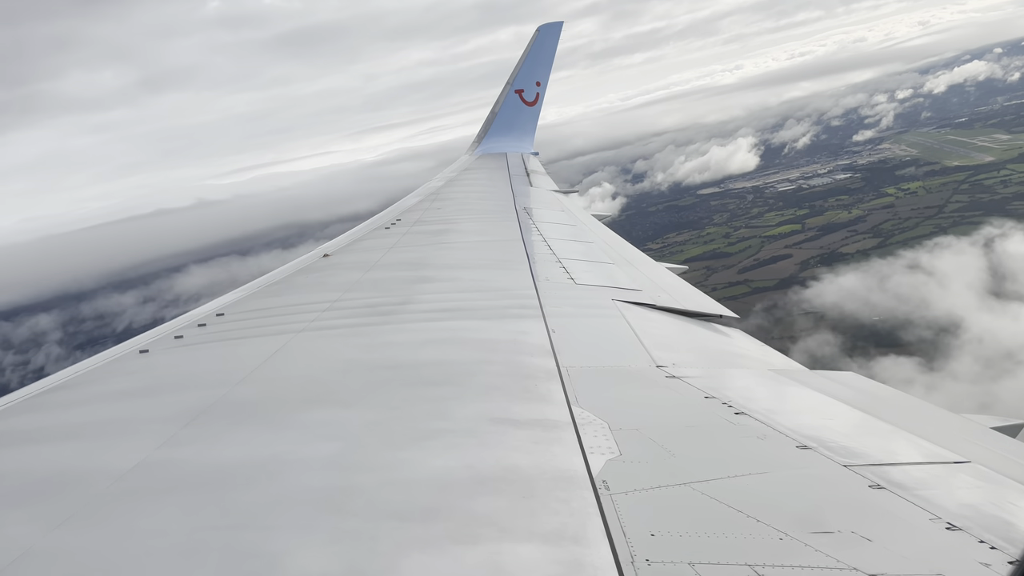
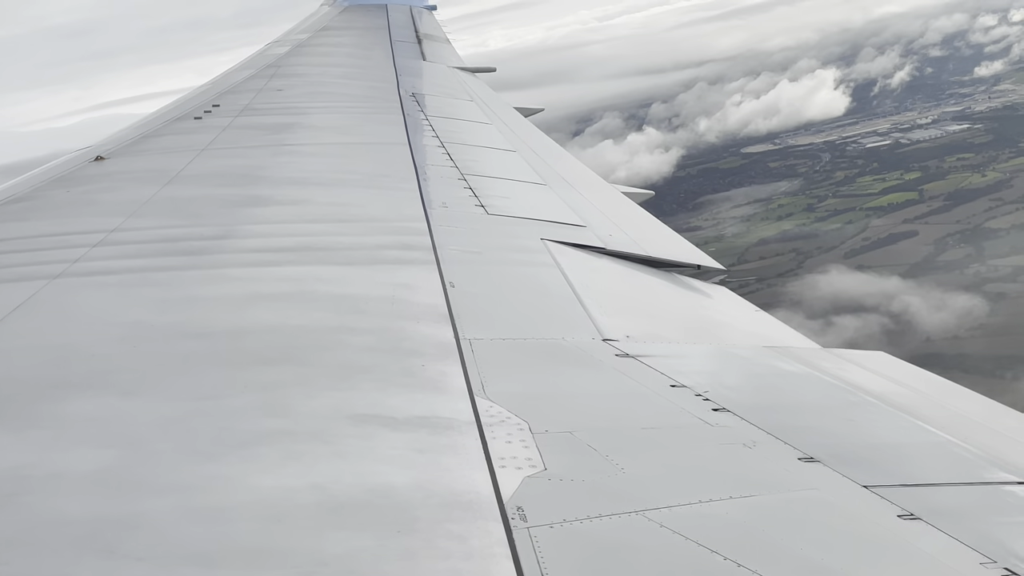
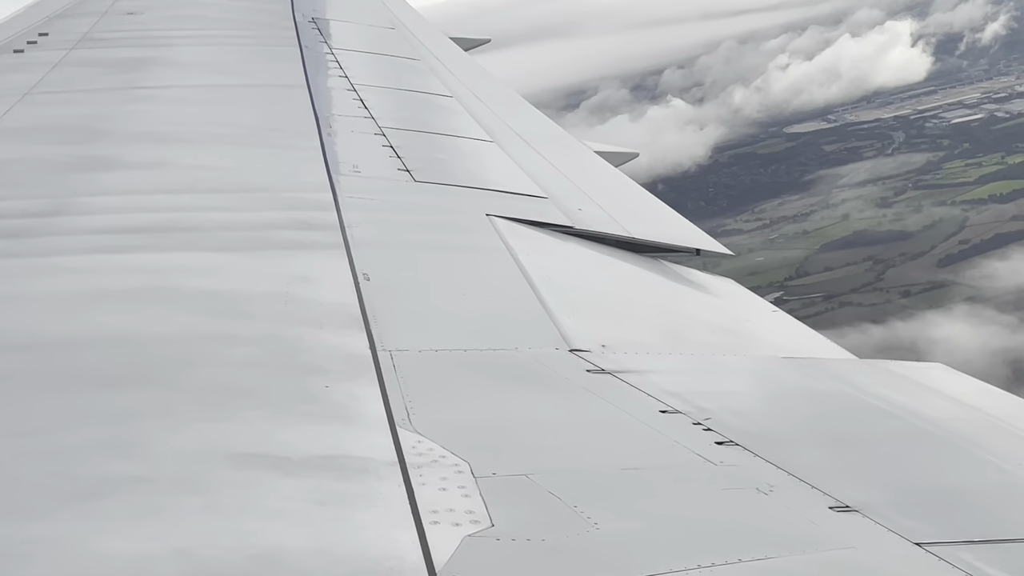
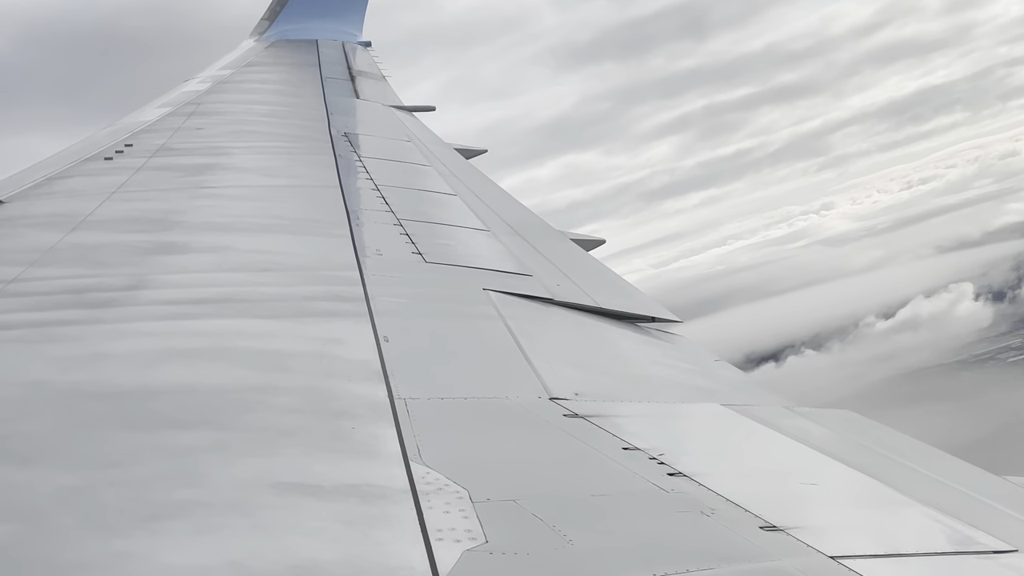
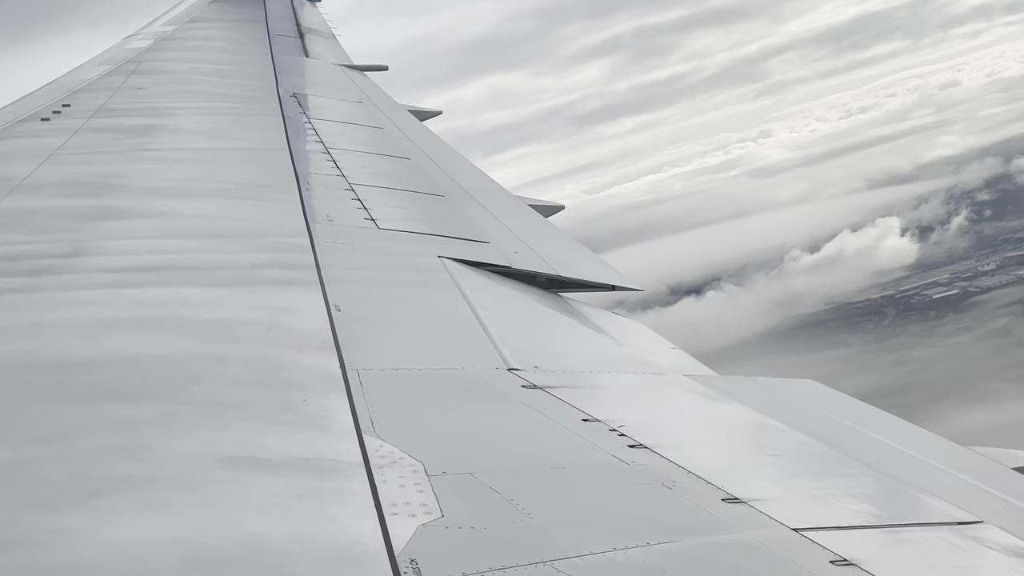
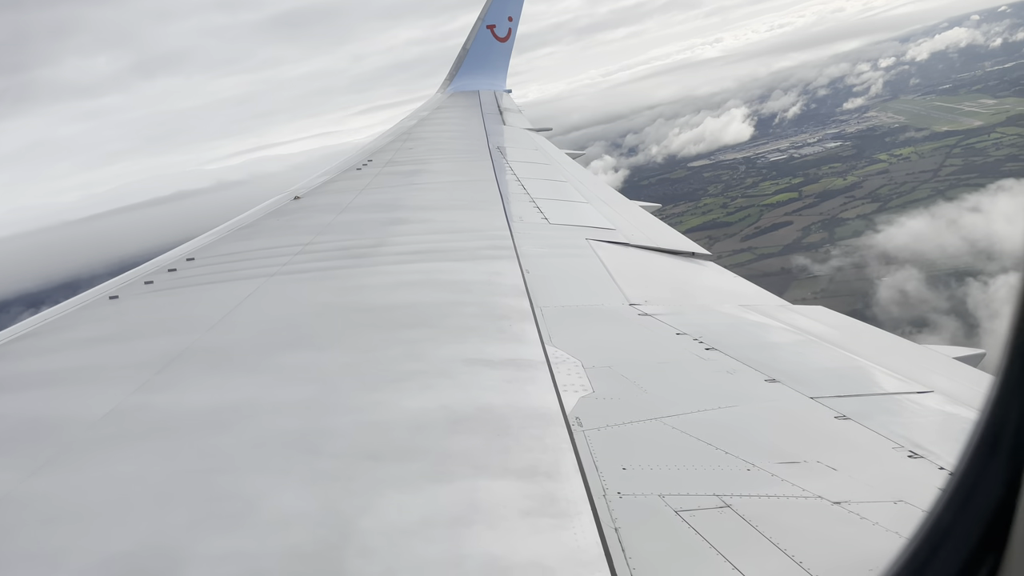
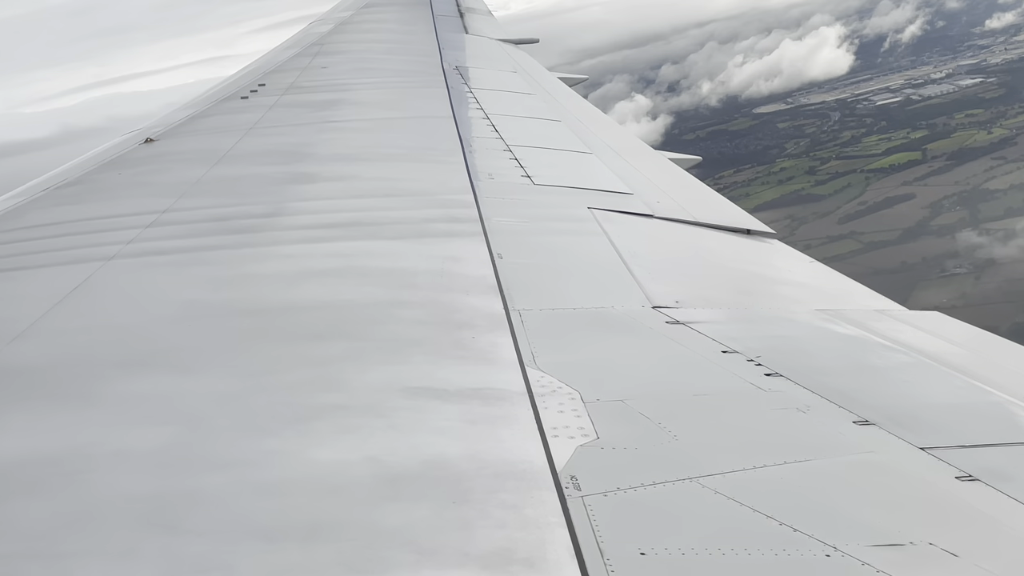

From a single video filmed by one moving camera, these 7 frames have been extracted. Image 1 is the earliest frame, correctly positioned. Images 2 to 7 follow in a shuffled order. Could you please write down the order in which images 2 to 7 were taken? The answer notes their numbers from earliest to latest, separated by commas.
6, 7, 2, 3, 5, 4
